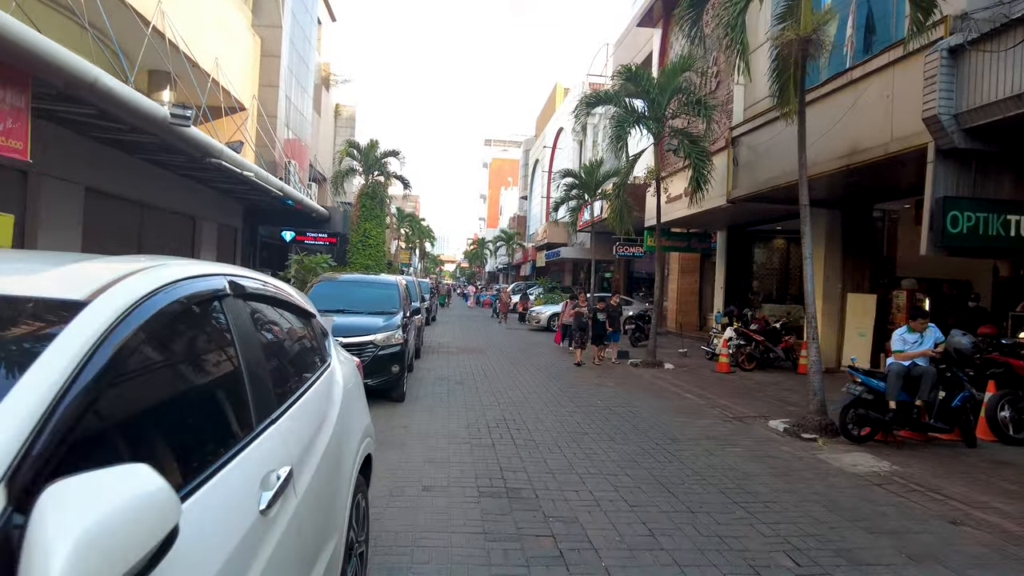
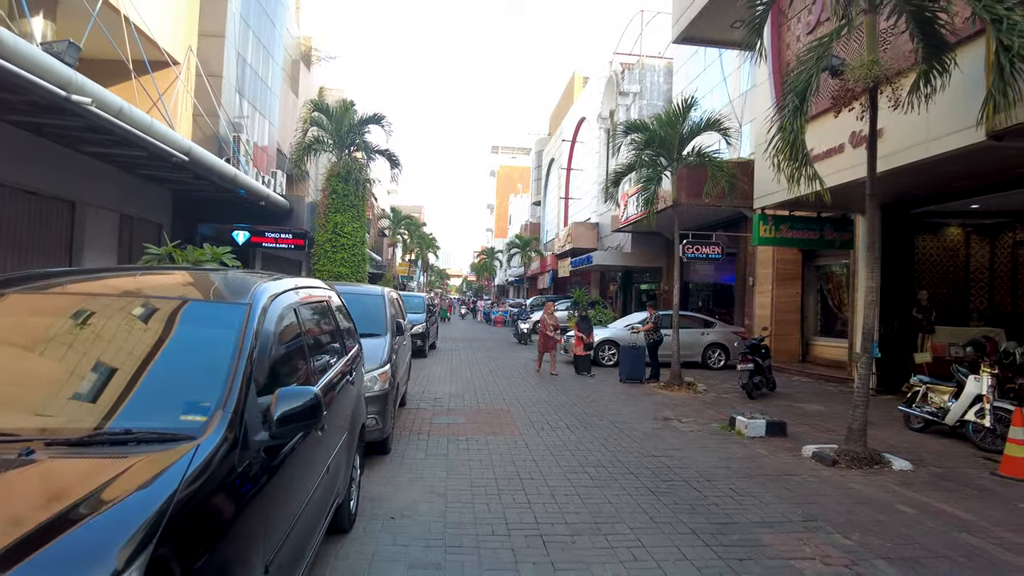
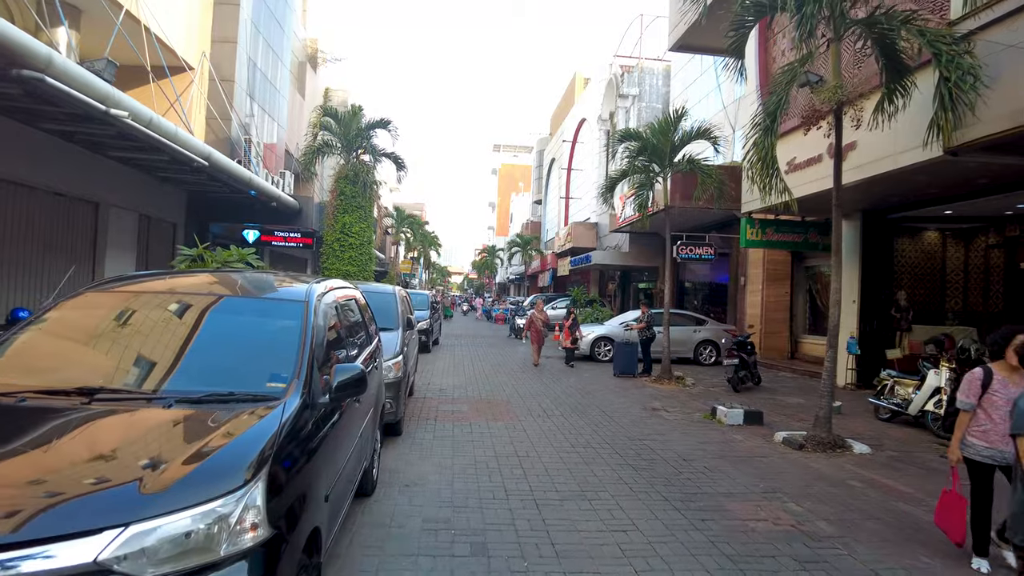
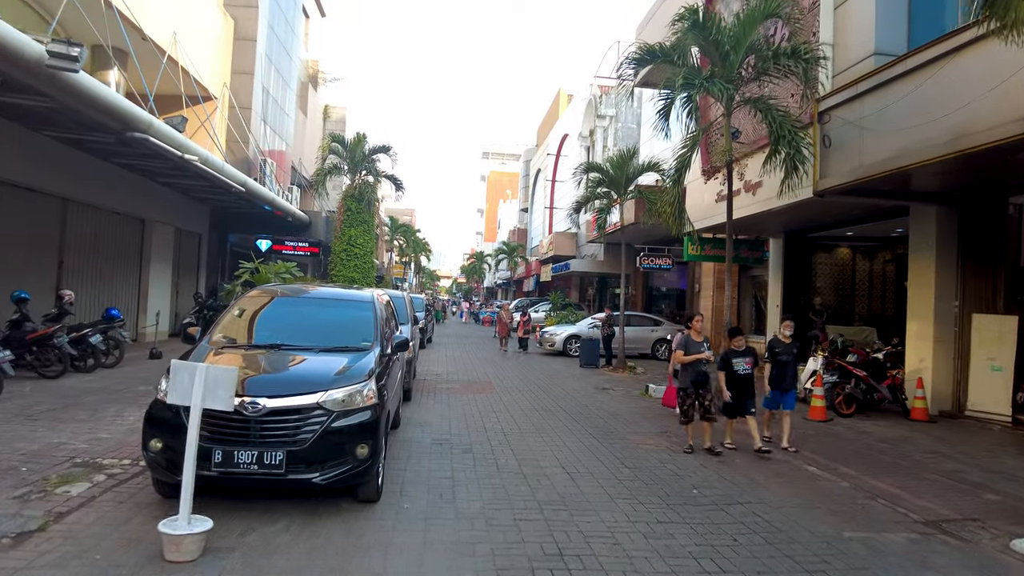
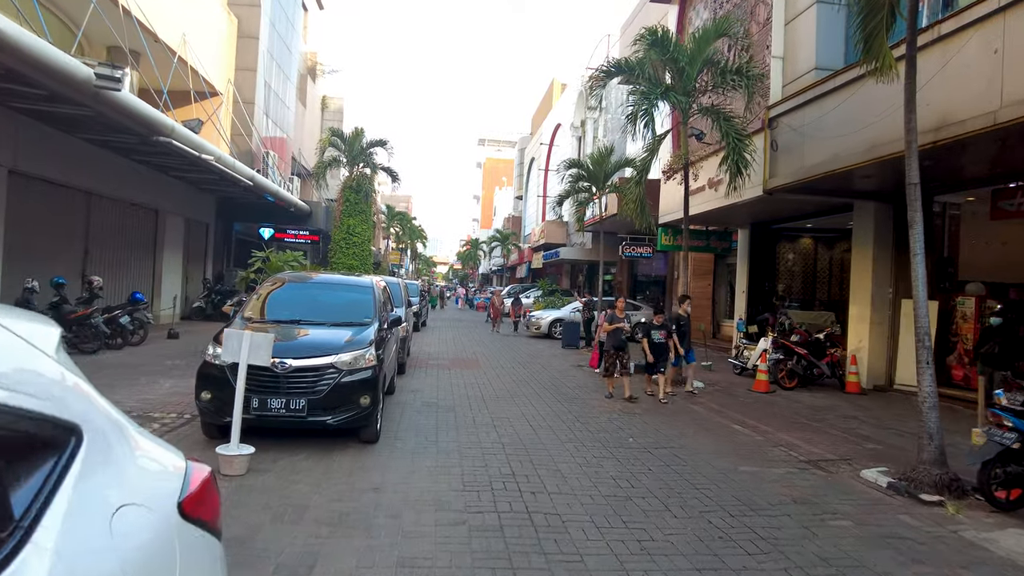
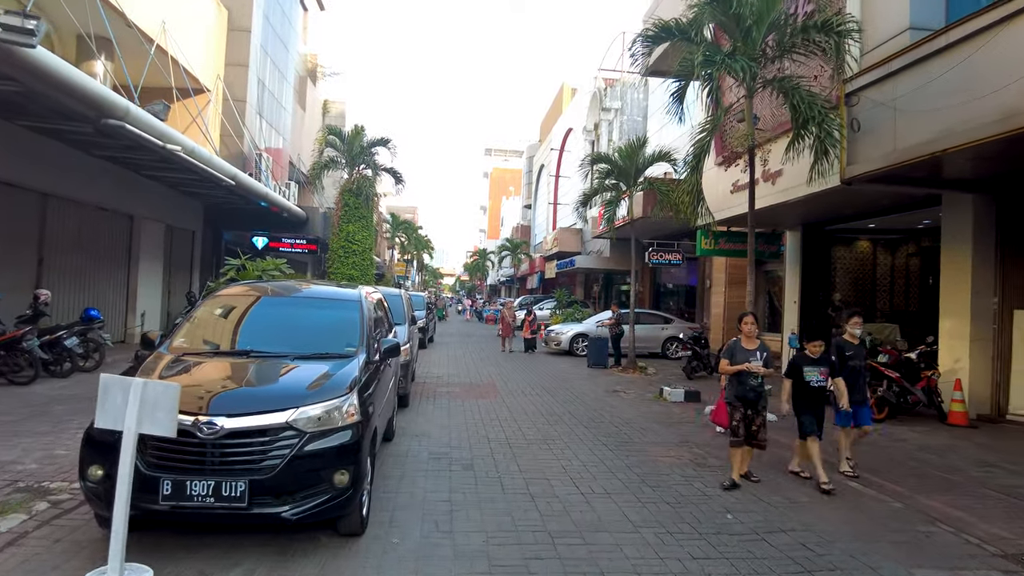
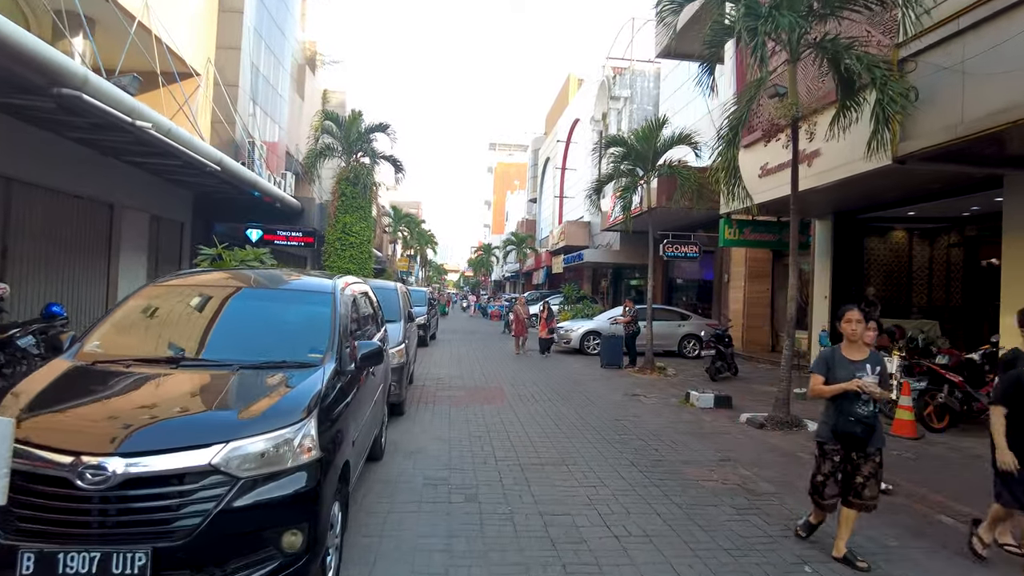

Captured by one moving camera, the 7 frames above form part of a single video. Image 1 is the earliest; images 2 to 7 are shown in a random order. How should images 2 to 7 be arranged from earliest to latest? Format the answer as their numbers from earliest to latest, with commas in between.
5, 4, 6, 7, 3, 2
